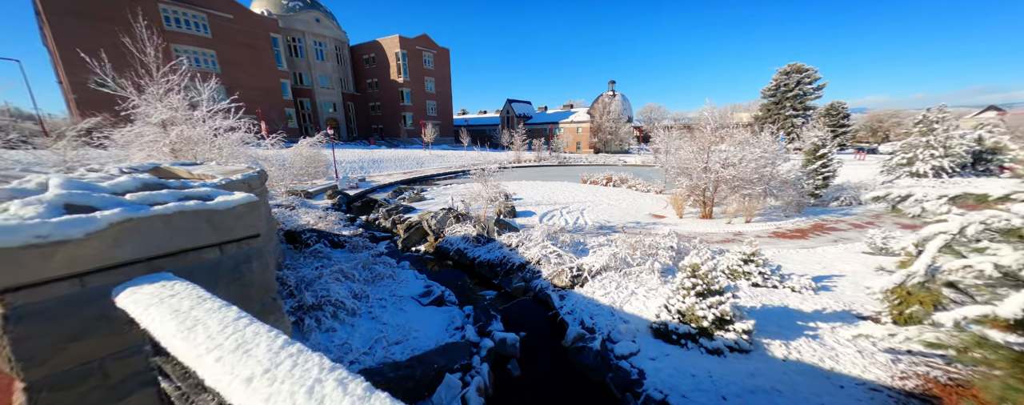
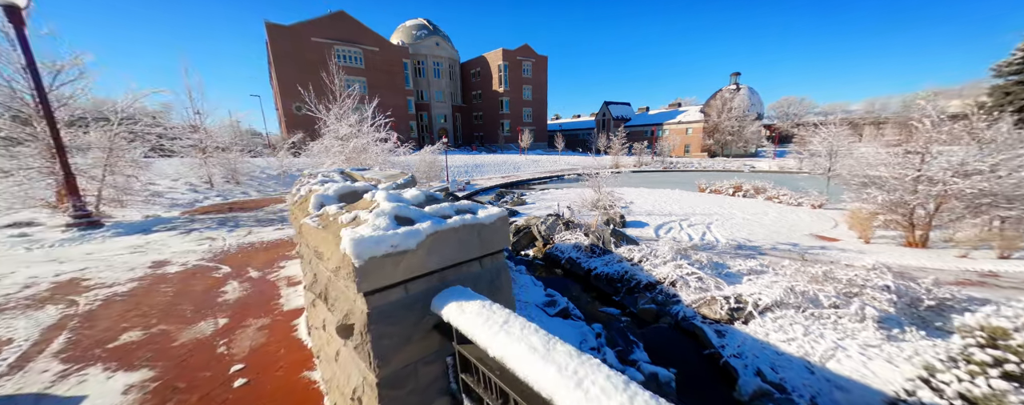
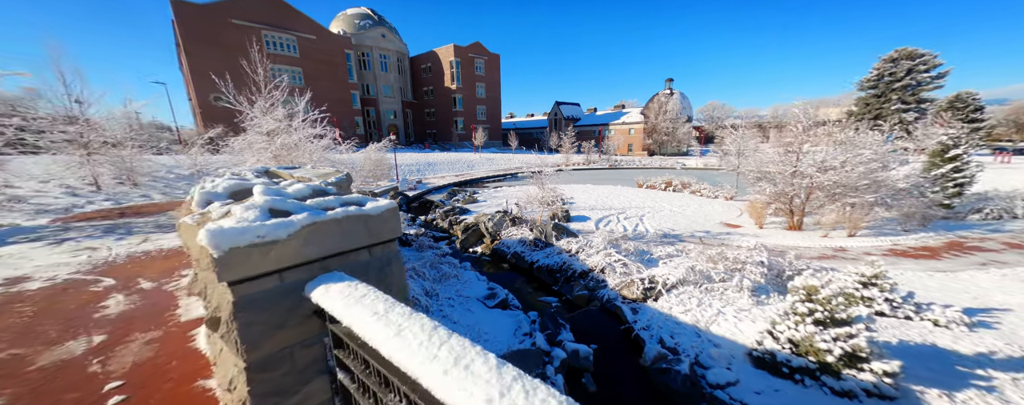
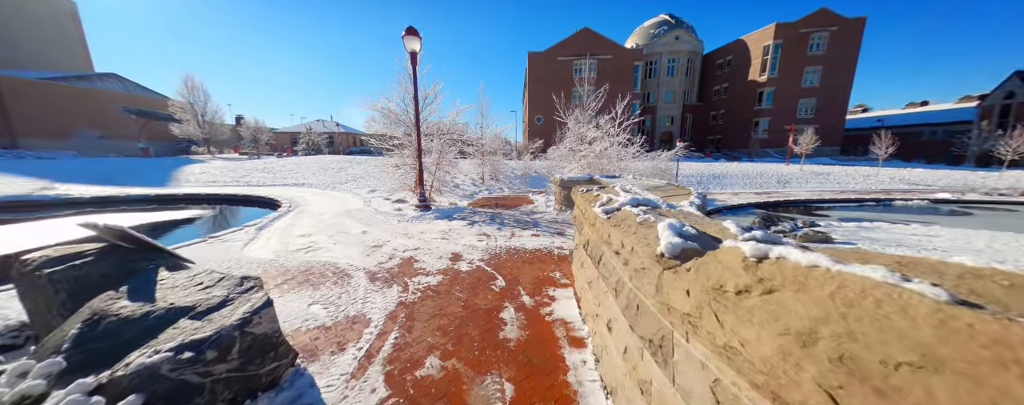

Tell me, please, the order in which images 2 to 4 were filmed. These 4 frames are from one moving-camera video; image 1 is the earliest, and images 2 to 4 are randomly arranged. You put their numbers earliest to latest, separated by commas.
3, 2, 4
